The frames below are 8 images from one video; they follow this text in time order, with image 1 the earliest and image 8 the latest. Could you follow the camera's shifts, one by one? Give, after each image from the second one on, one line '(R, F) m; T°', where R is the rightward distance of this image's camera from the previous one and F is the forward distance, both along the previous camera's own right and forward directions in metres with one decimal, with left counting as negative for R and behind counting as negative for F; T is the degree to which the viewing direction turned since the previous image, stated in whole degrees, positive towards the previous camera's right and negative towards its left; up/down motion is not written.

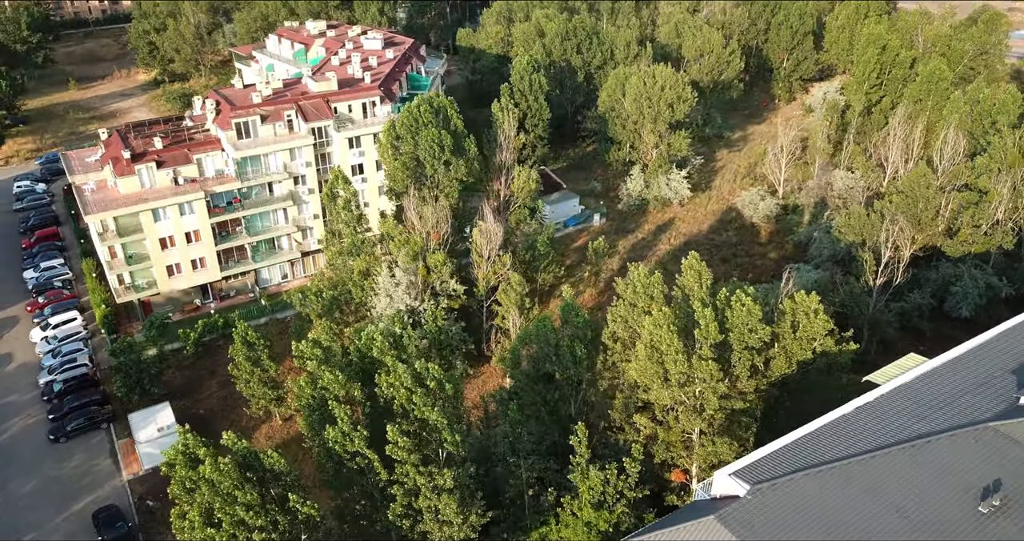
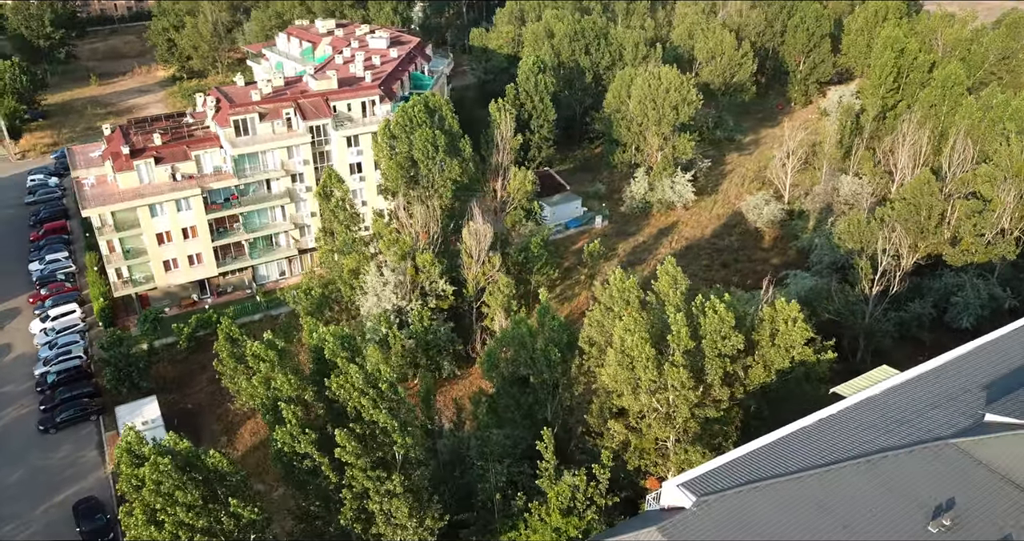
(+1.8, +0.2) m; -2°
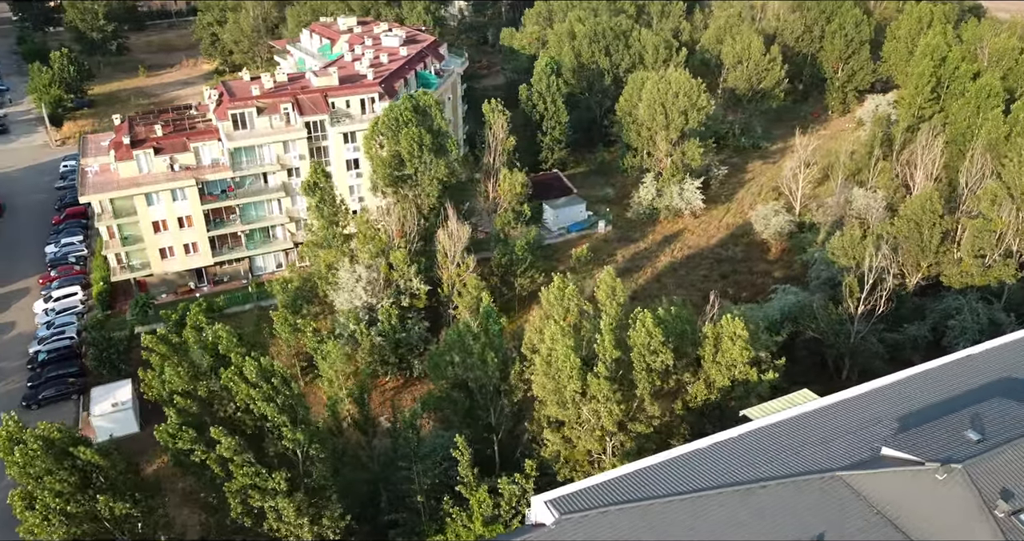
(+4.3, +0.5) m; -5°
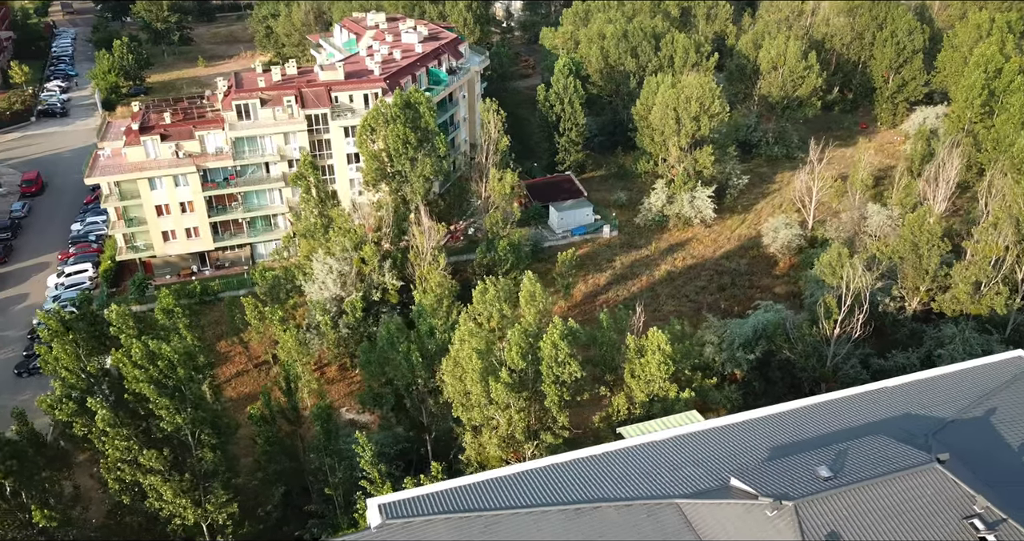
(+5.1, +0.5) m; -6°
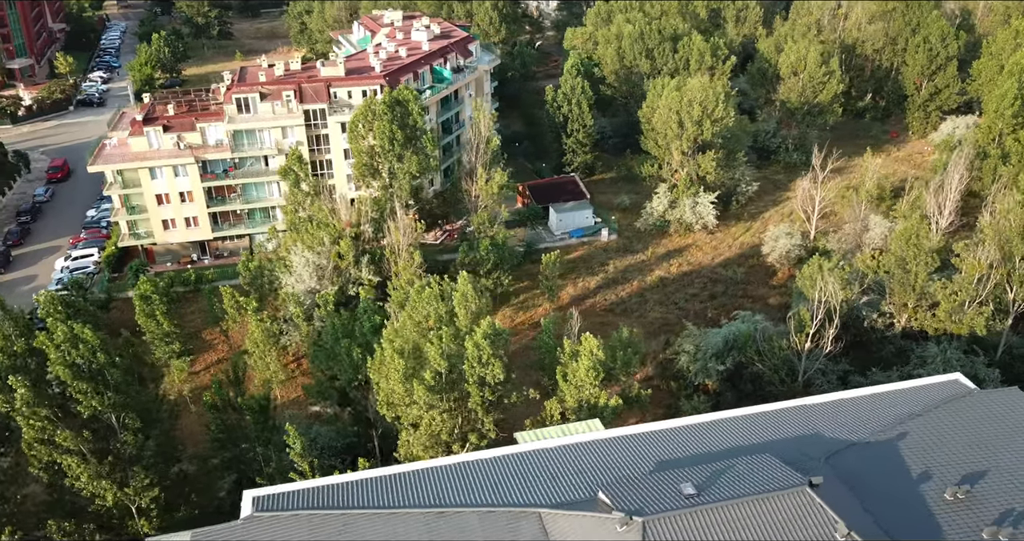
(+3.8, +0.3) m; -4°
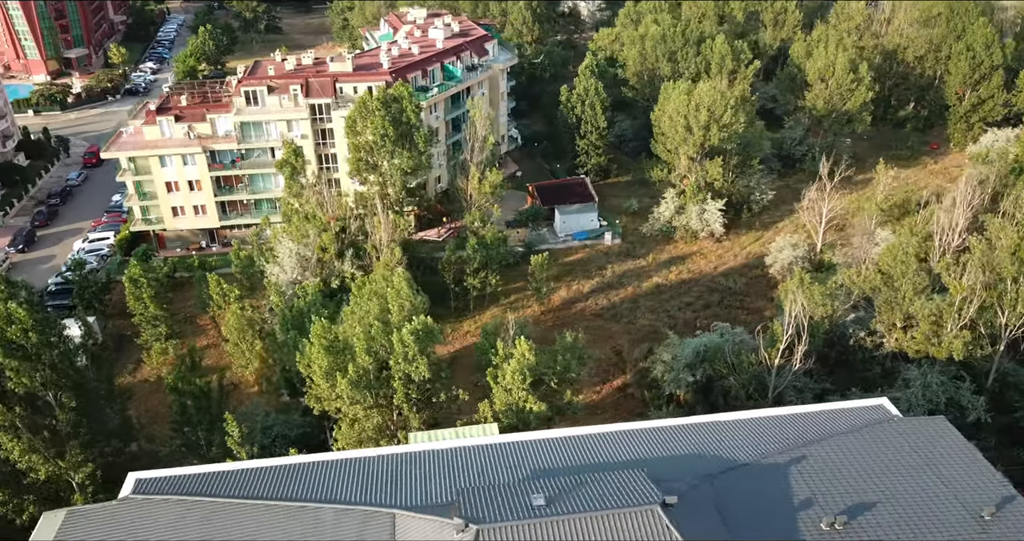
(+4.0, +0.3) m; -5°
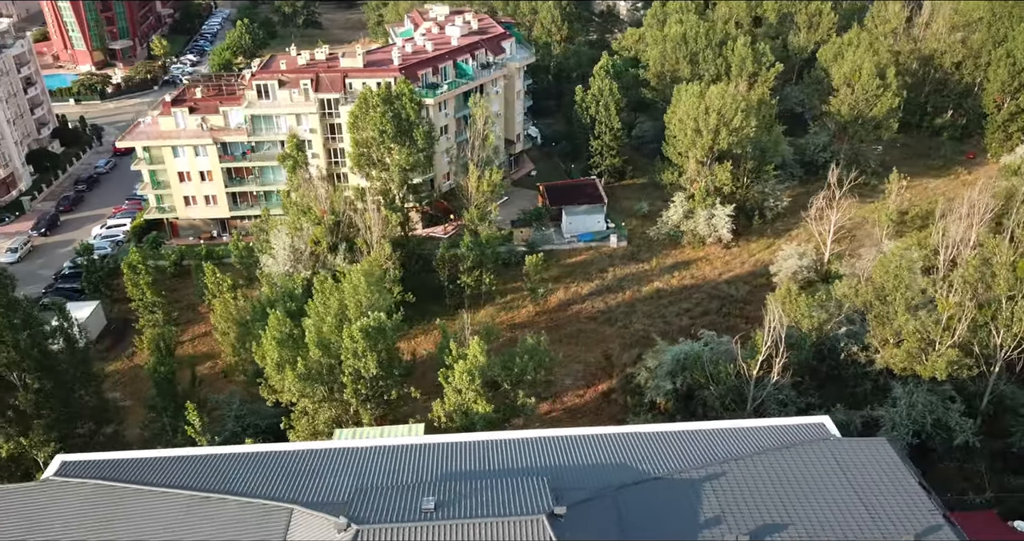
(+2.9, +0.3) m; -4°
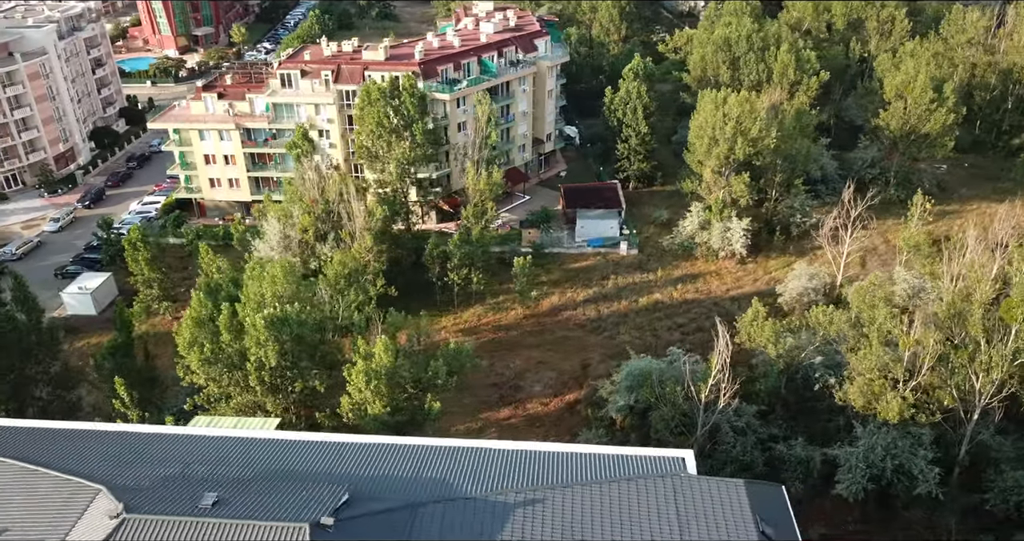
(+5.7, +0.9) m; -7°
